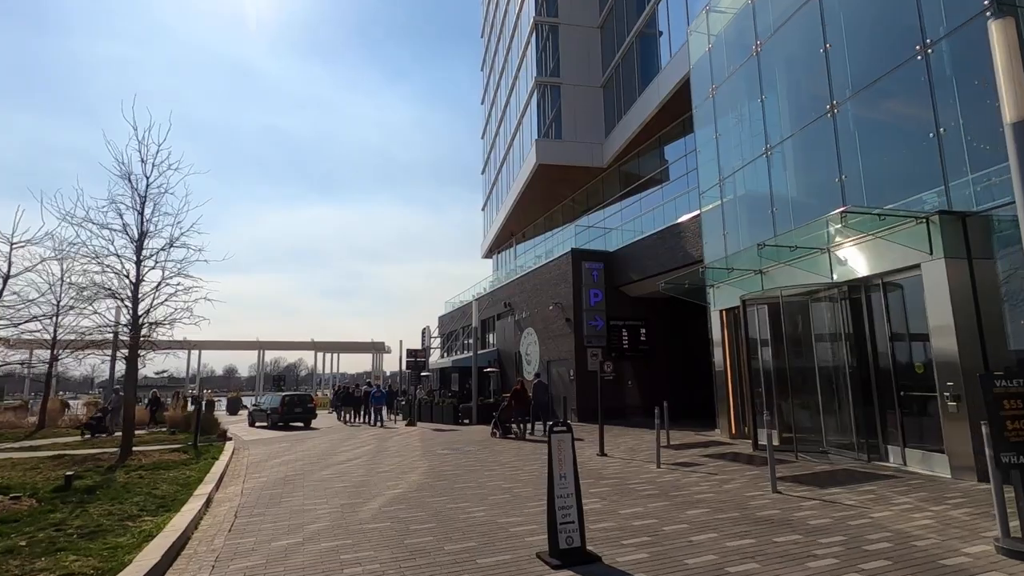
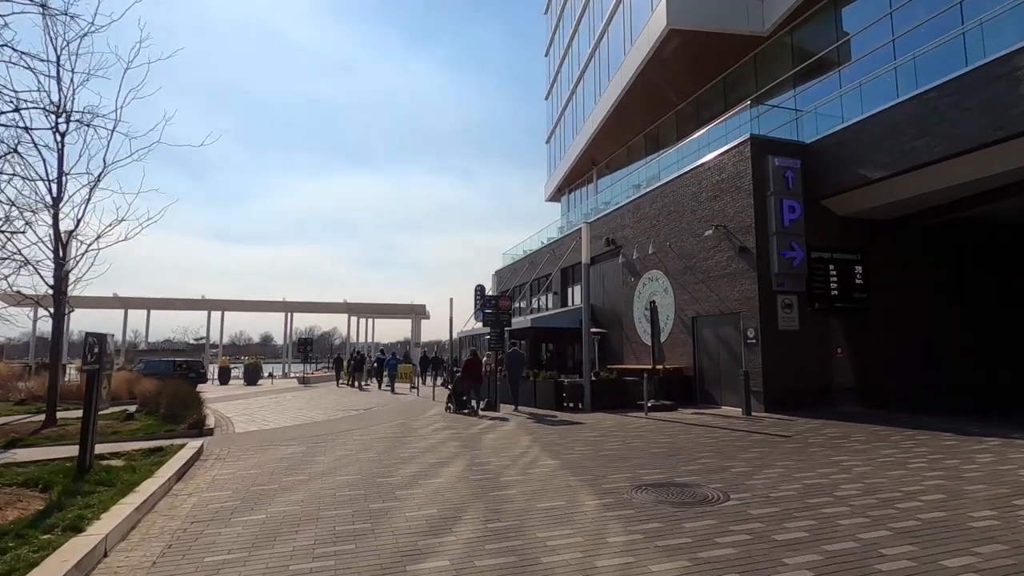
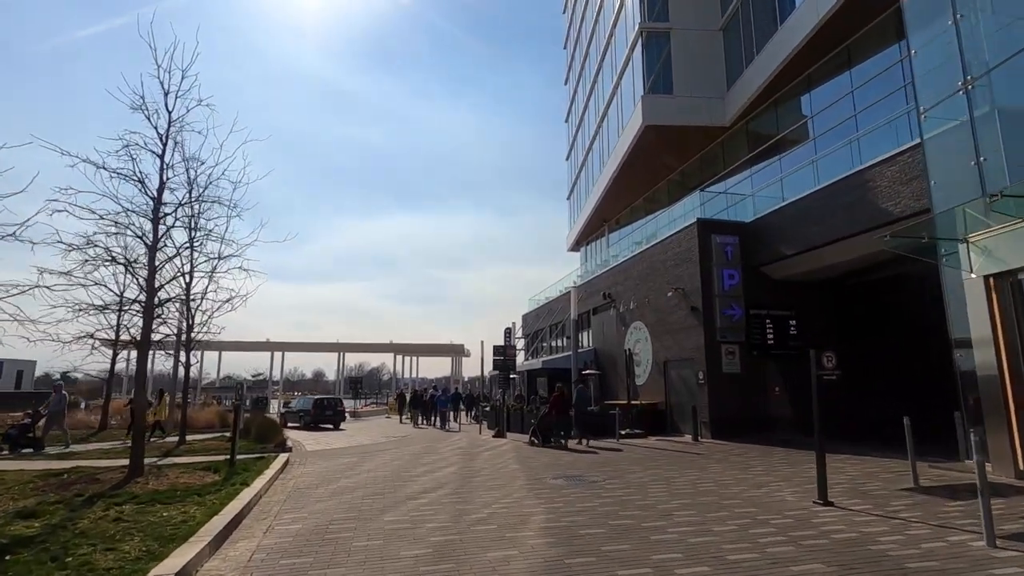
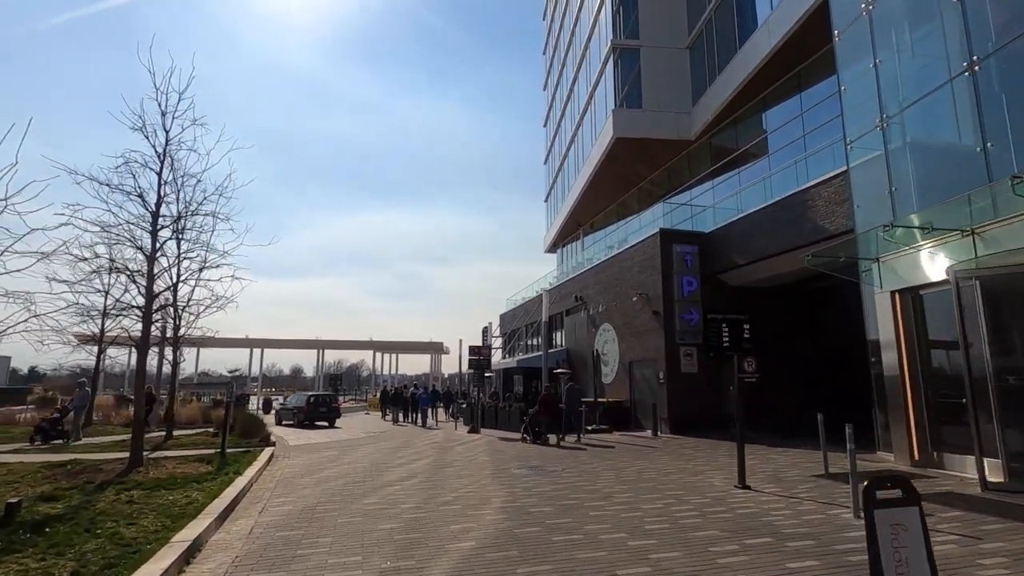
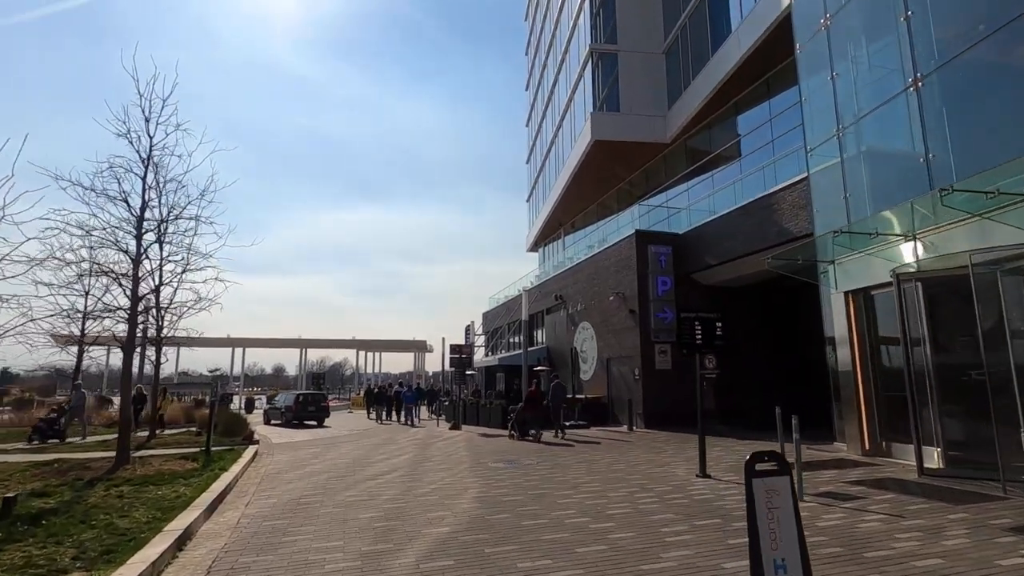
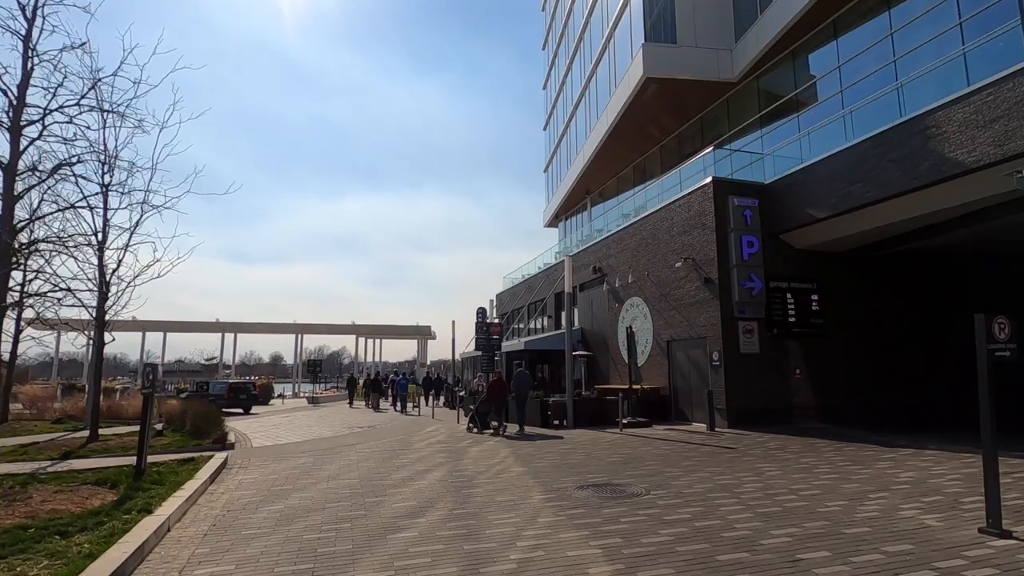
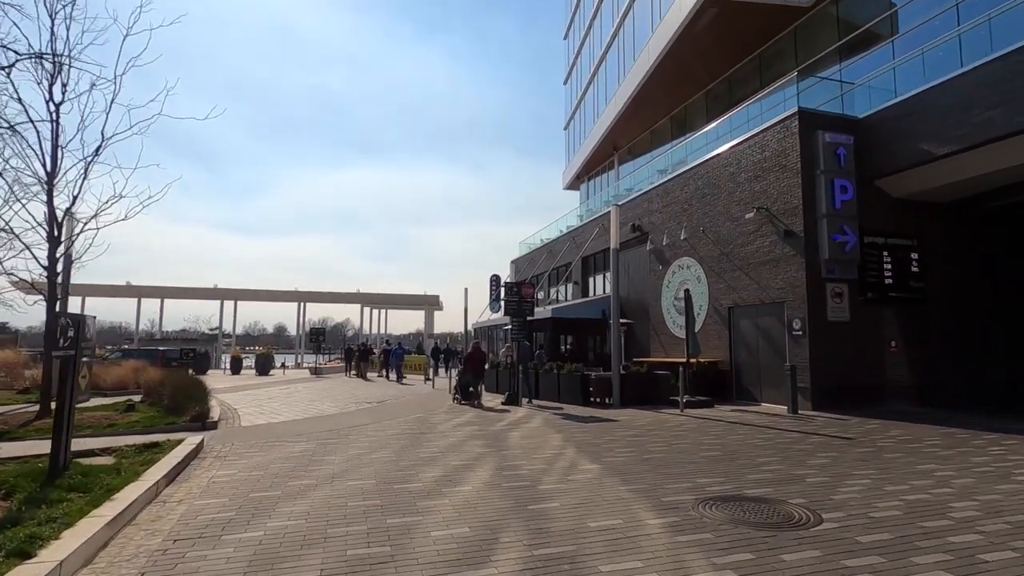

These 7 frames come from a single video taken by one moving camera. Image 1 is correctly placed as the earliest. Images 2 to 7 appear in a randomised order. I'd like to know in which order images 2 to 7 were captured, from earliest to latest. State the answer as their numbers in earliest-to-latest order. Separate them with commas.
5, 4, 3, 6, 2, 7
